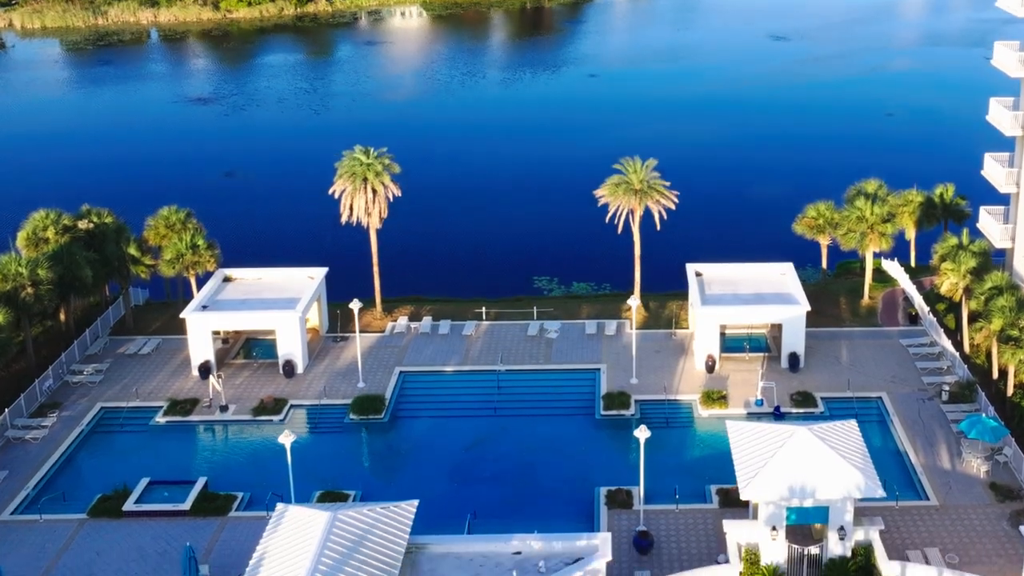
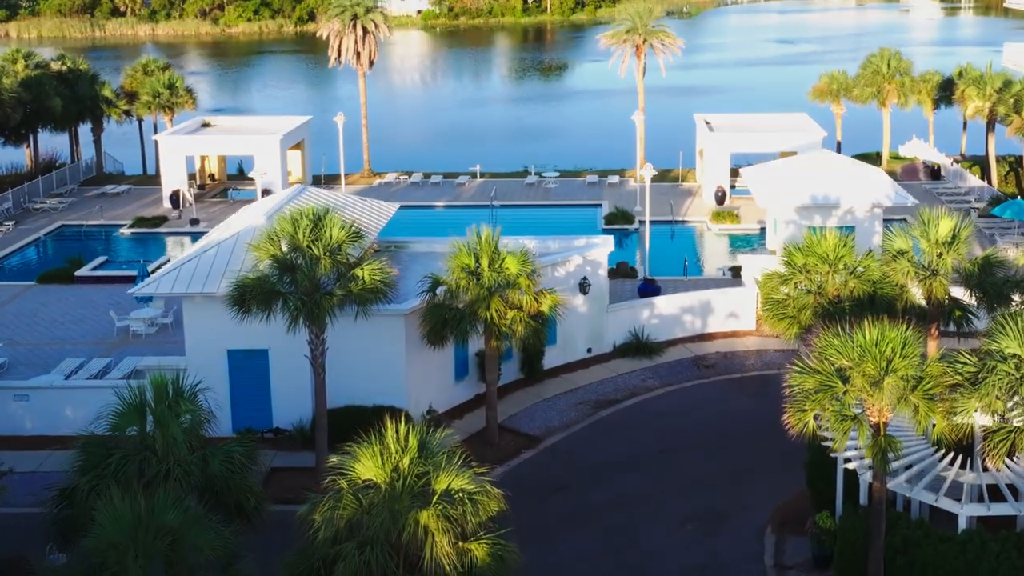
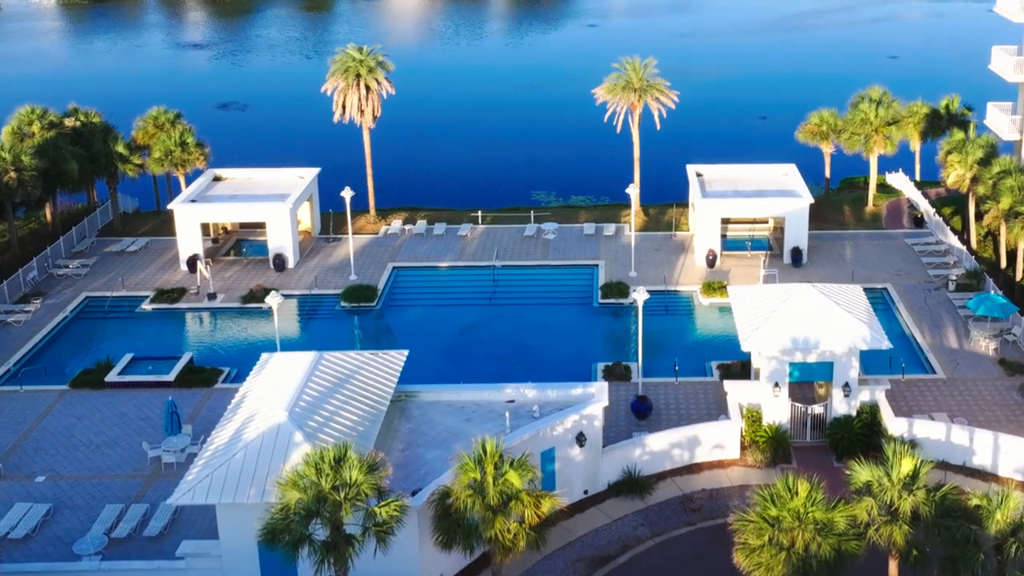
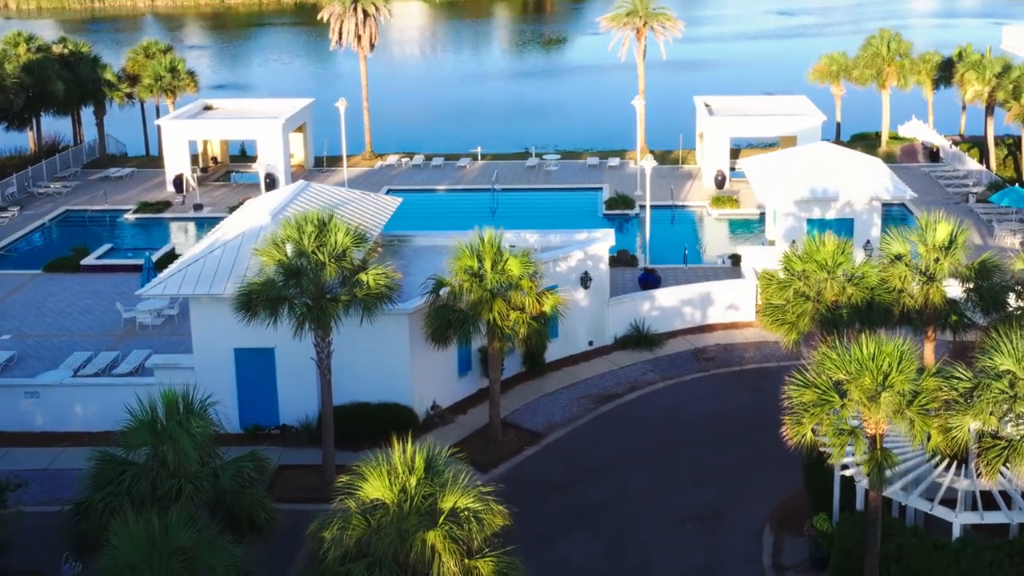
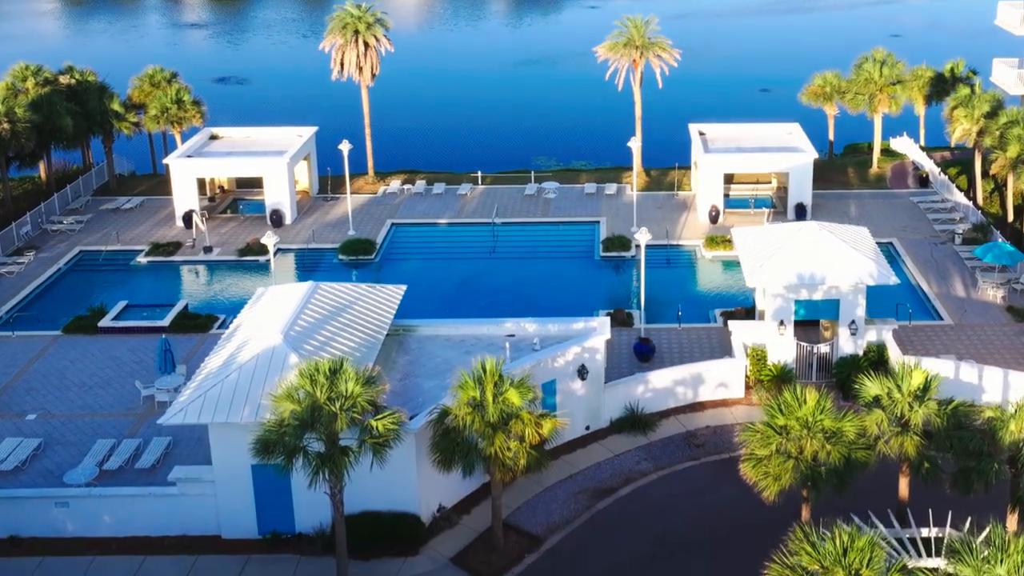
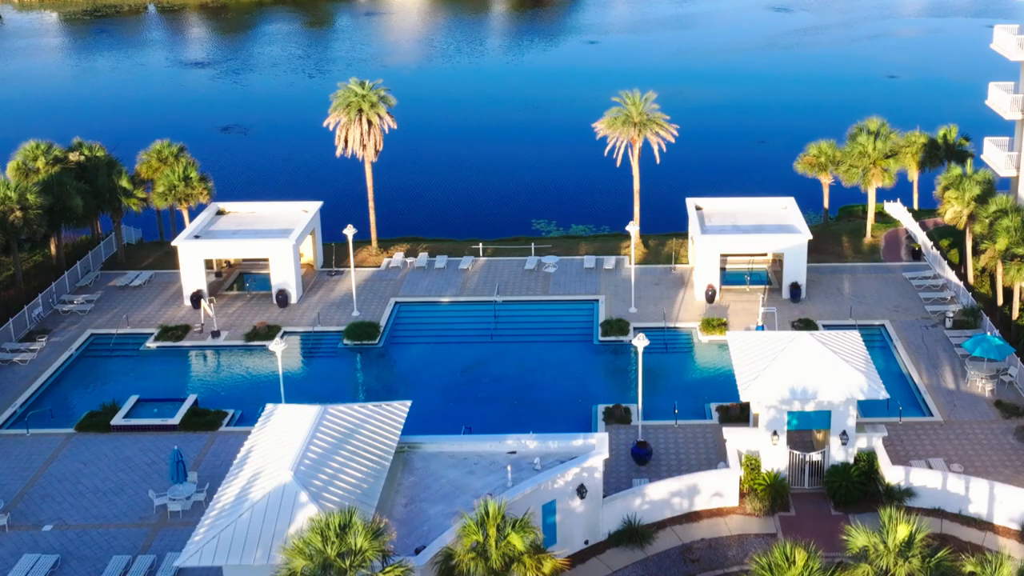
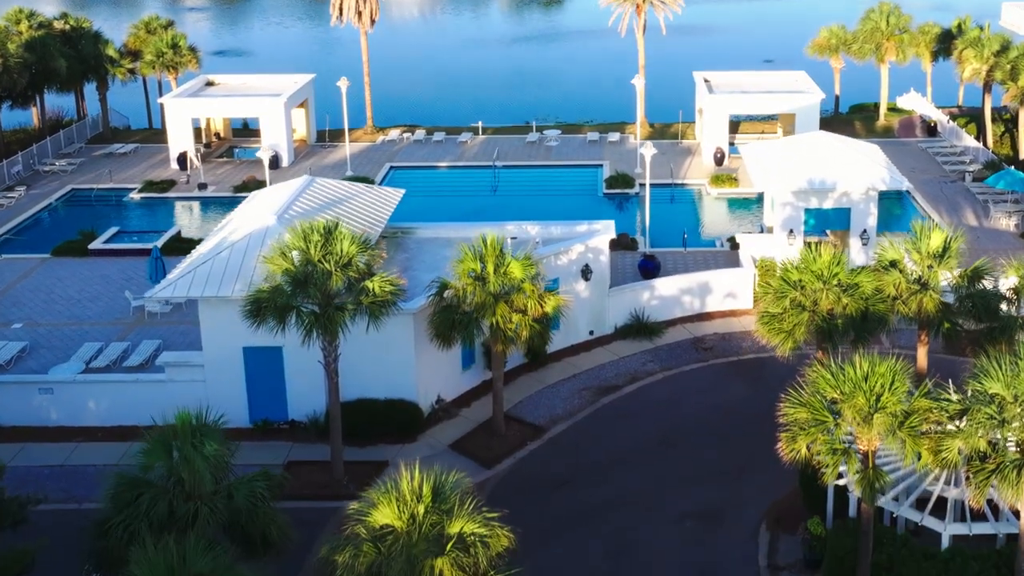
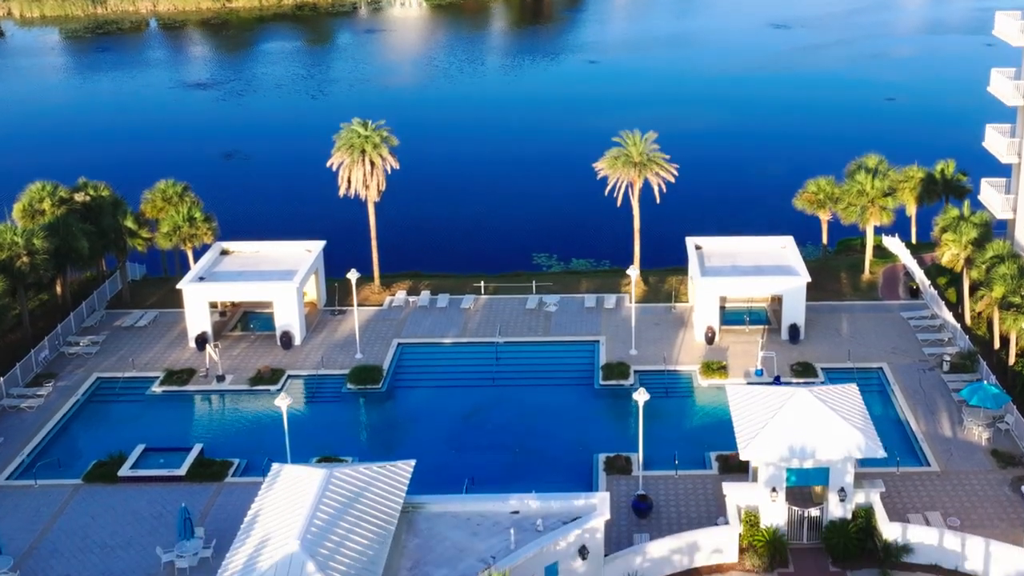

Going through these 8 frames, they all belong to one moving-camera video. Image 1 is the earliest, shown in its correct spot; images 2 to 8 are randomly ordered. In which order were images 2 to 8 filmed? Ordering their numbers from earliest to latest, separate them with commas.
8, 6, 3, 5, 7, 4, 2
